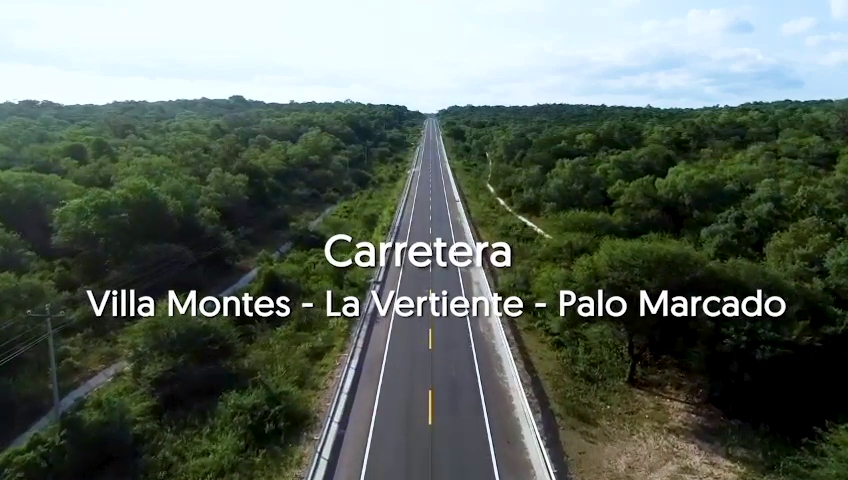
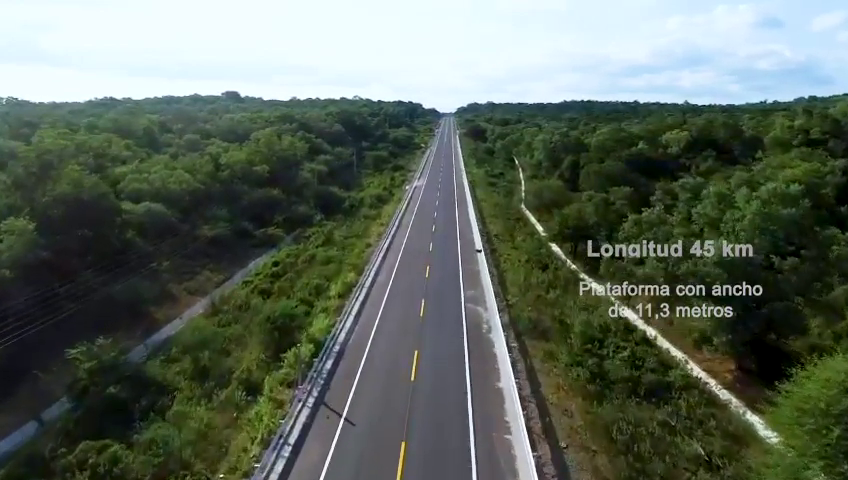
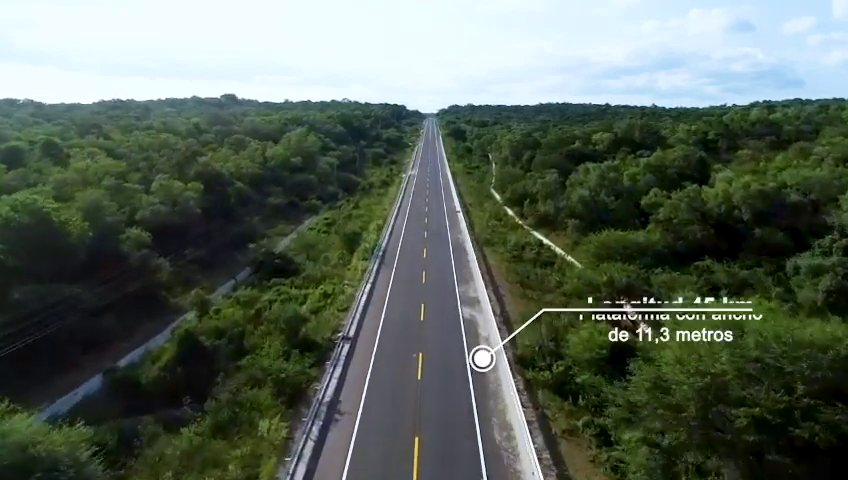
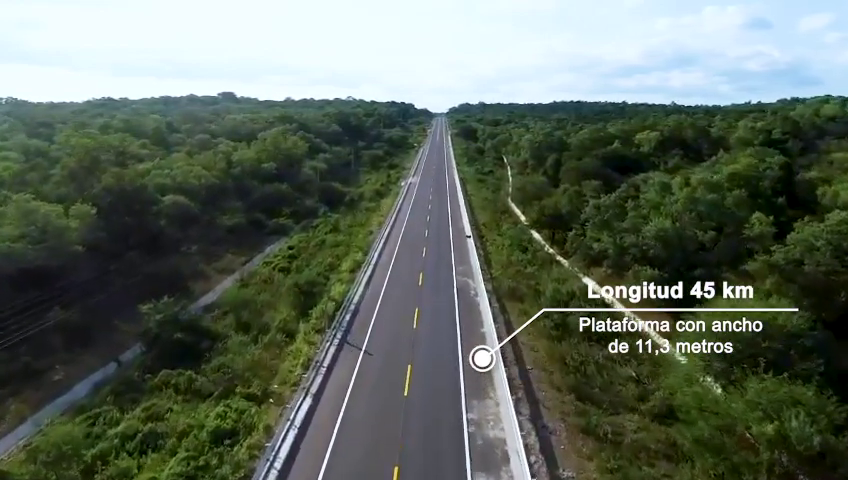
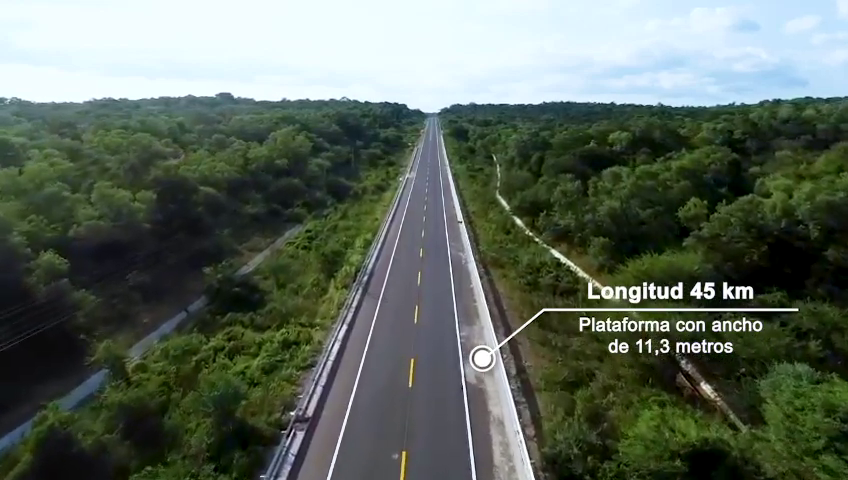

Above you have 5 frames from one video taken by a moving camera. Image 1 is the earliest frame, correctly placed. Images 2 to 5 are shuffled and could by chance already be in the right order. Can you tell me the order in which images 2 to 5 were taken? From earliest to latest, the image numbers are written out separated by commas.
3, 5, 4, 2
